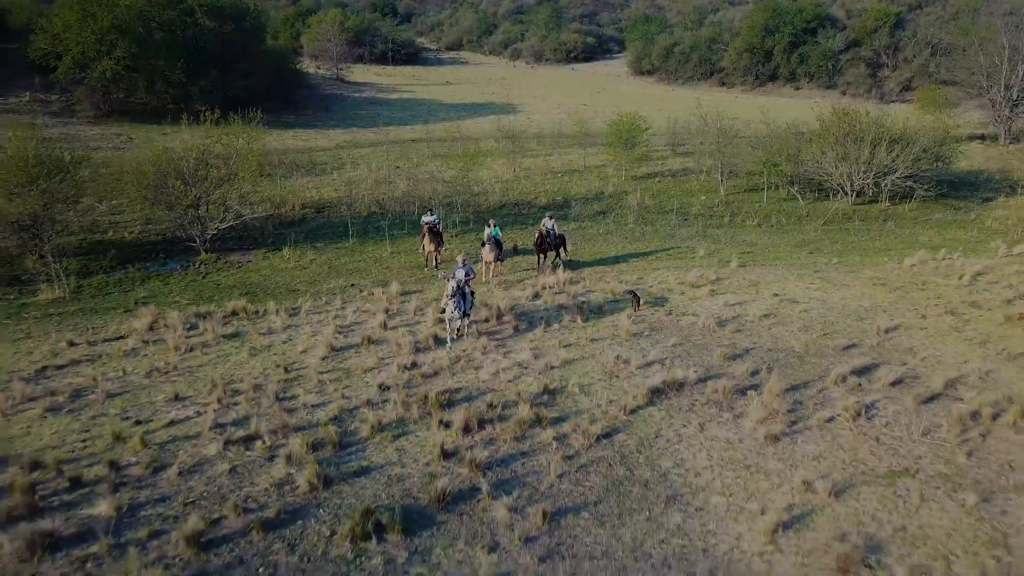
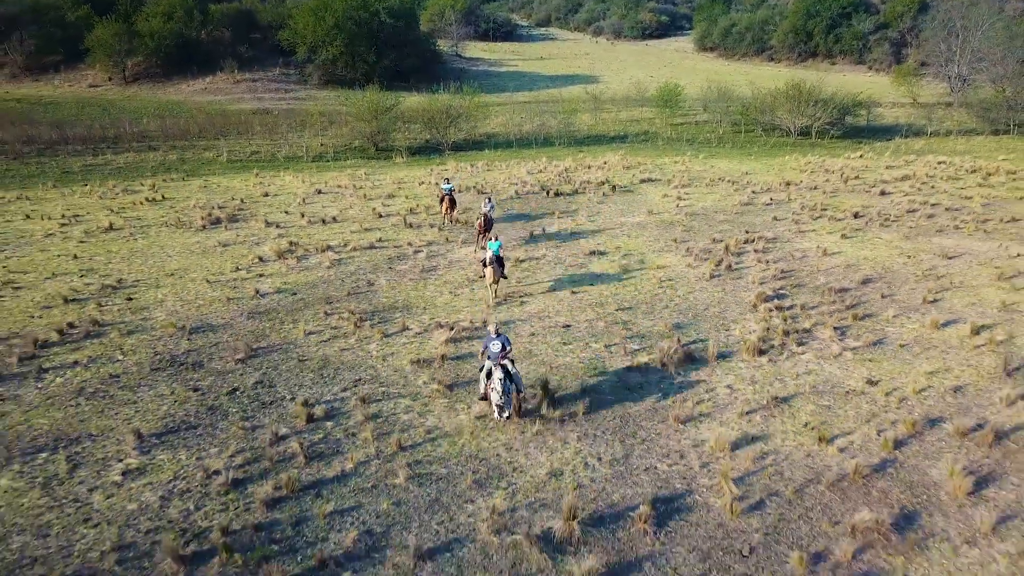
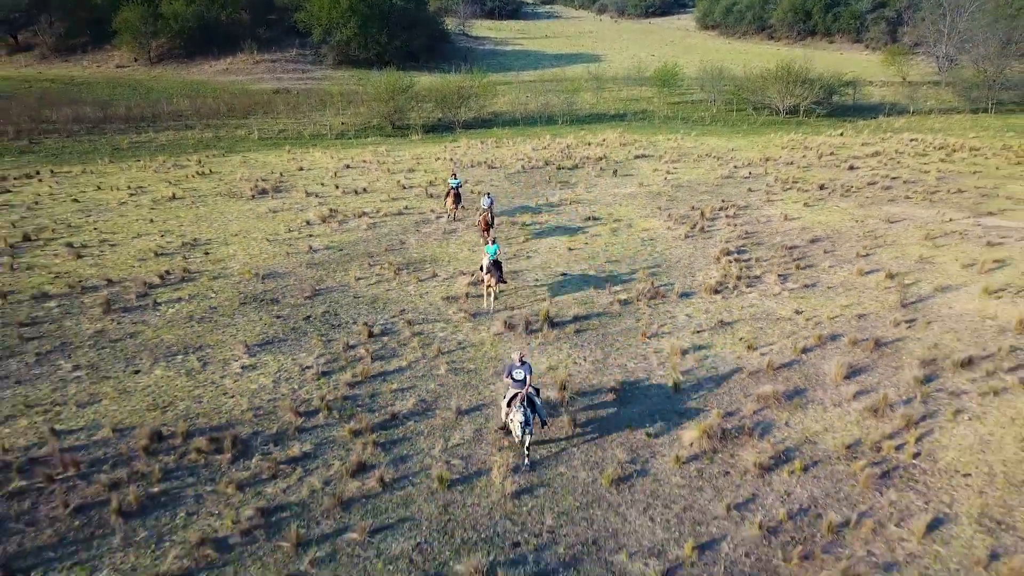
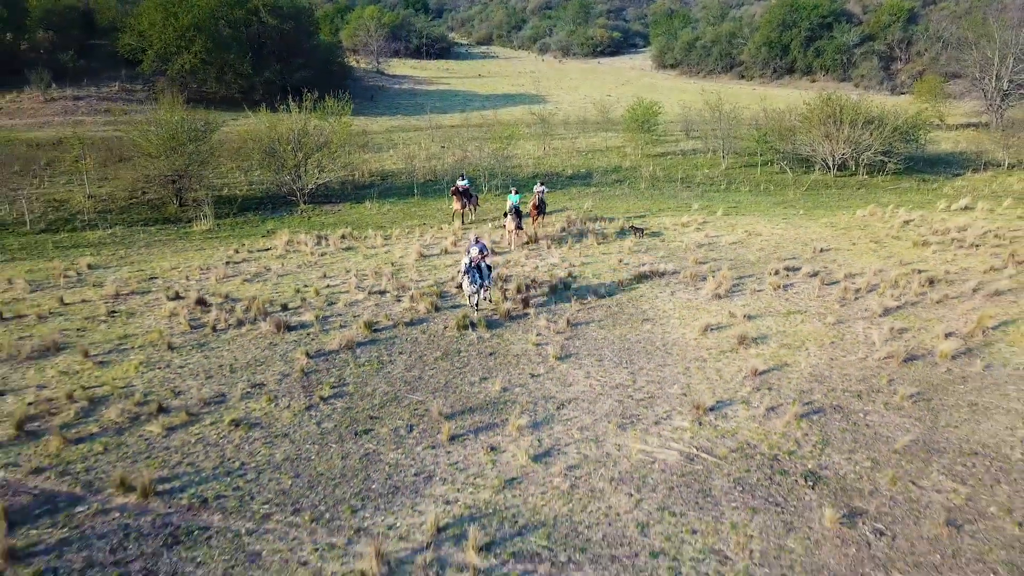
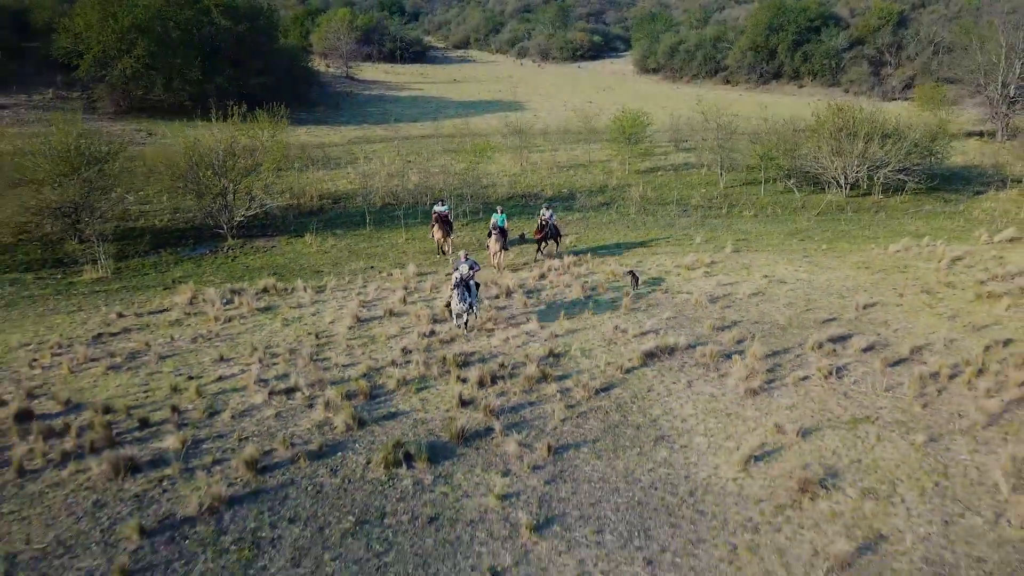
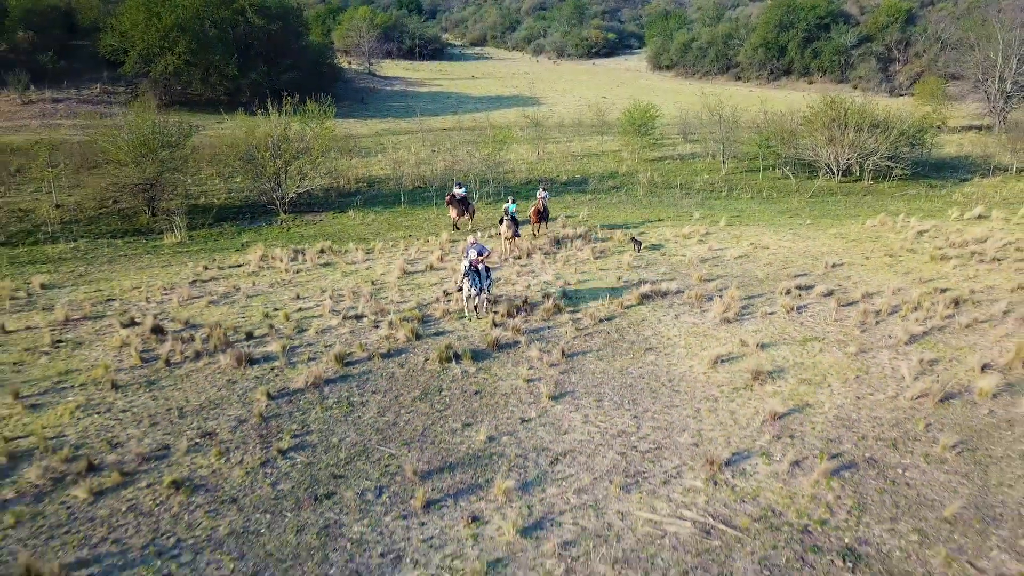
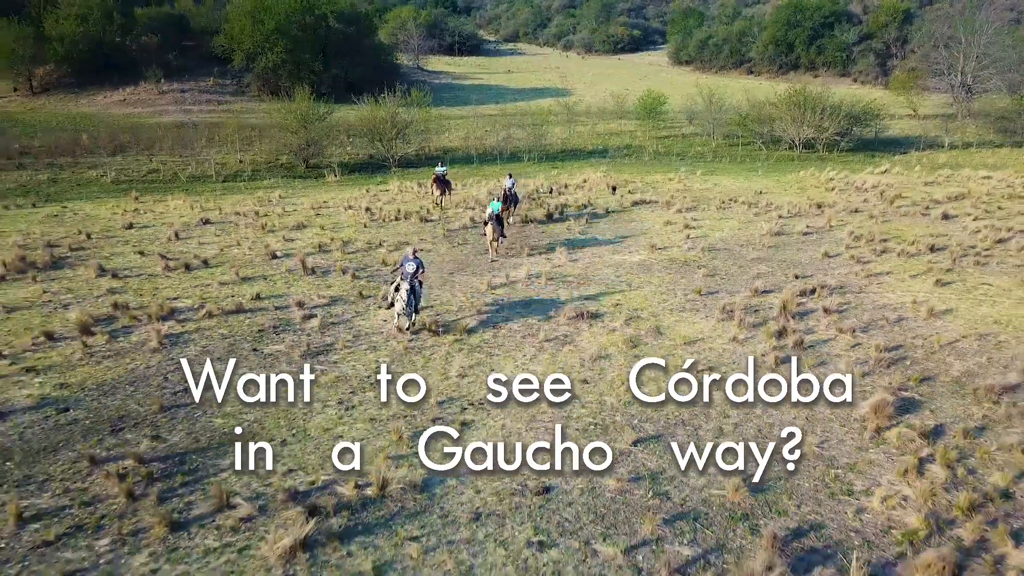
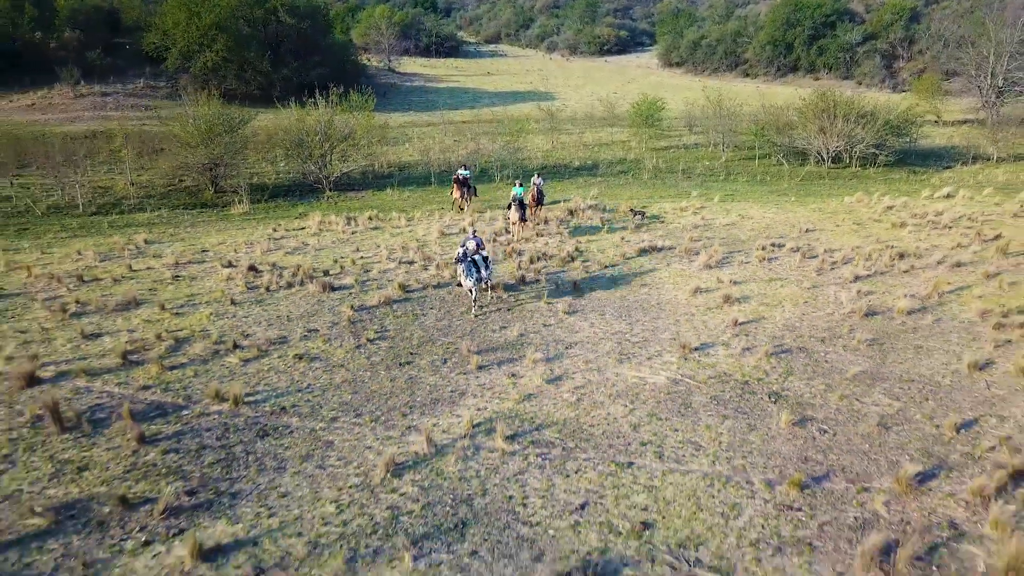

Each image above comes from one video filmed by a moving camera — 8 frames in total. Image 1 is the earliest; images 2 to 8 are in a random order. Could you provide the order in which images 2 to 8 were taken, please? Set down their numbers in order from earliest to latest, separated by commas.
5, 6, 4, 8, 7, 2, 3
